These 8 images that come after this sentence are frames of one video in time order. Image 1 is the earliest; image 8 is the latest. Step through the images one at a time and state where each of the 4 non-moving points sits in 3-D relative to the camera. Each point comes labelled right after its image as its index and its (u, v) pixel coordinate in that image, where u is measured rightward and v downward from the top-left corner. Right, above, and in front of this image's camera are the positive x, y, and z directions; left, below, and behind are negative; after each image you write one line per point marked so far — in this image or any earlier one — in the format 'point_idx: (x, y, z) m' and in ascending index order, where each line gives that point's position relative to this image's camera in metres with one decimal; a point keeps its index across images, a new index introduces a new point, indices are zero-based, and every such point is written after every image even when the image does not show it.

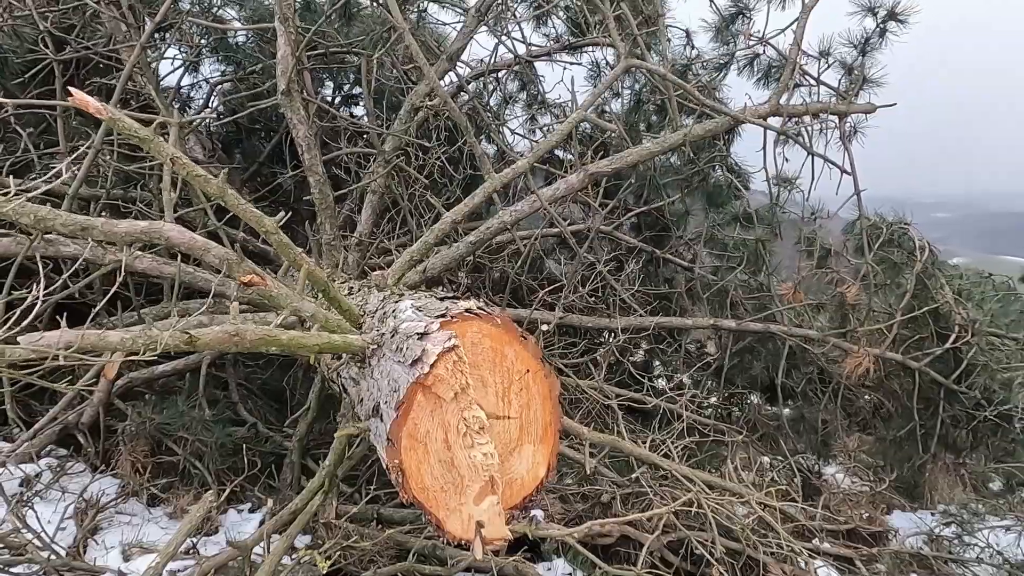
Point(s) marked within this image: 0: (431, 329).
0: (-0.1, -0.1, +1.4) m
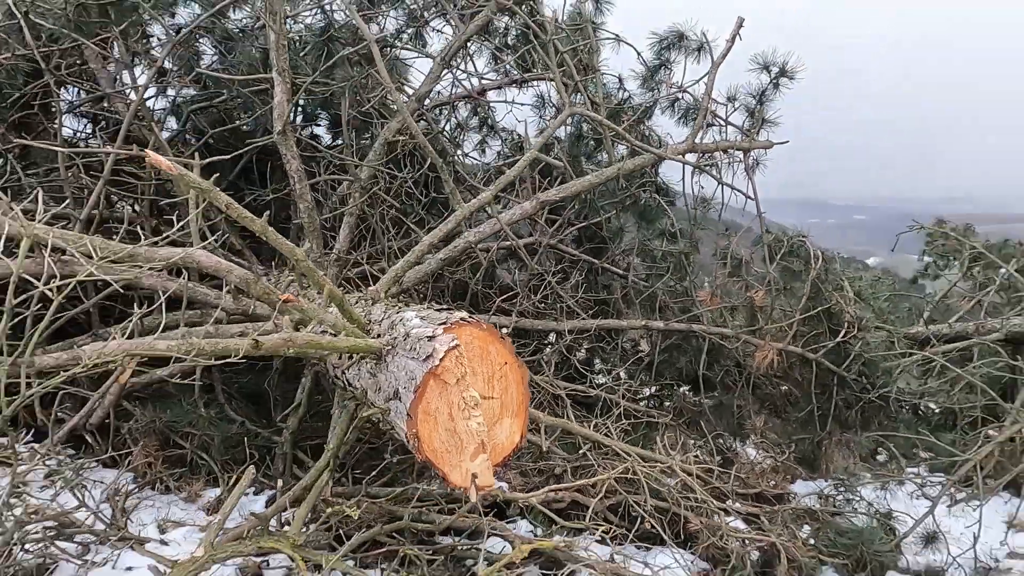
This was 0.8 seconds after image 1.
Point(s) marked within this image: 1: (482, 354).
0: (-0.2, -0.1, +1.8) m
1: (-0.1, -0.2, +1.9) m
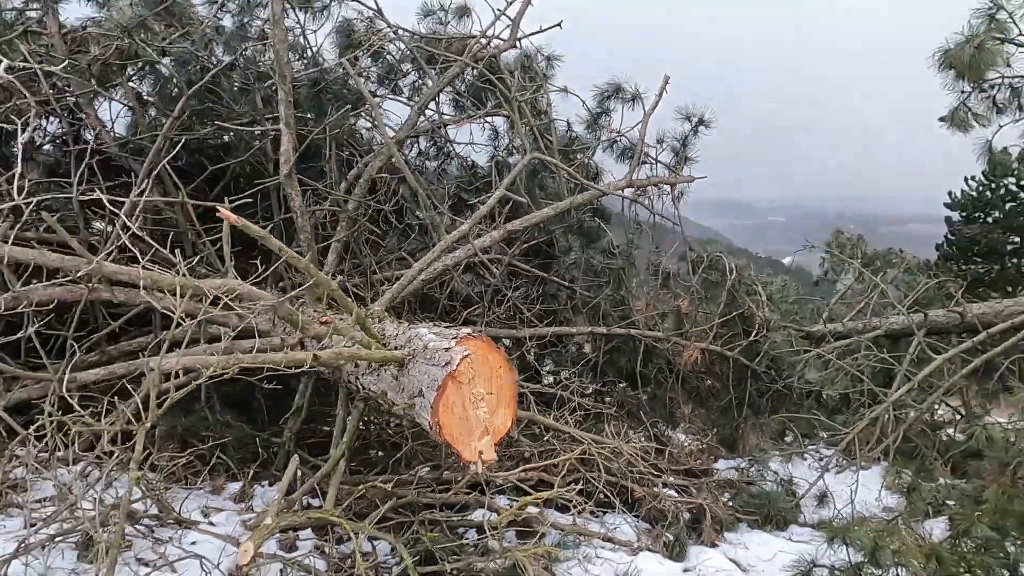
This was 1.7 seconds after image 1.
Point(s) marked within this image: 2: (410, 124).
0: (-0.2, -0.2, +2.4) m
1: (-0.1, -0.3, +2.5) m
2: (-0.6, +1.0, +4.1) m
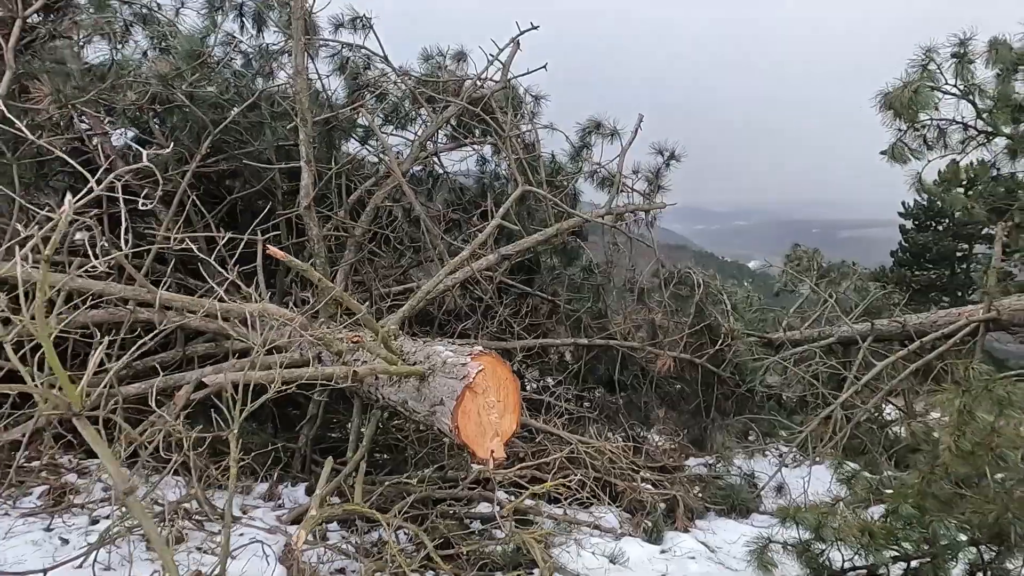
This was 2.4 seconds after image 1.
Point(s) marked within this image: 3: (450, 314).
0: (-0.2, -0.3, +2.9) m
1: (-0.1, -0.4, +2.9) m
2: (-0.7, +0.9, +4.5) m
3: (-0.5, -0.2, +5.2) m
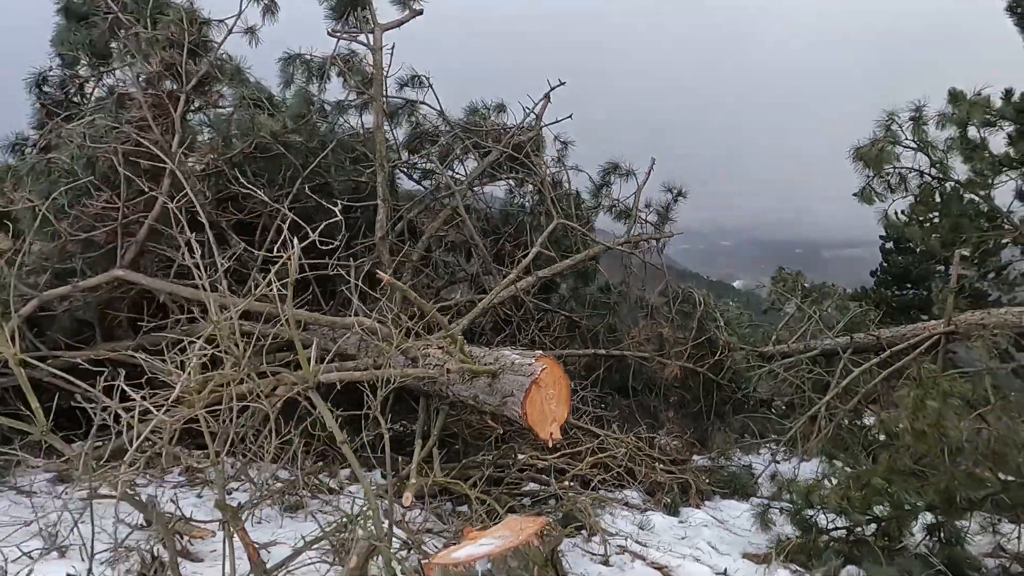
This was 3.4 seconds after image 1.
0: (+0.1, -0.4, +3.6) m
1: (+0.2, -0.5, +3.7) m
2: (-0.4, +0.8, +5.3) m
3: (-0.2, -0.4, +6.0) m
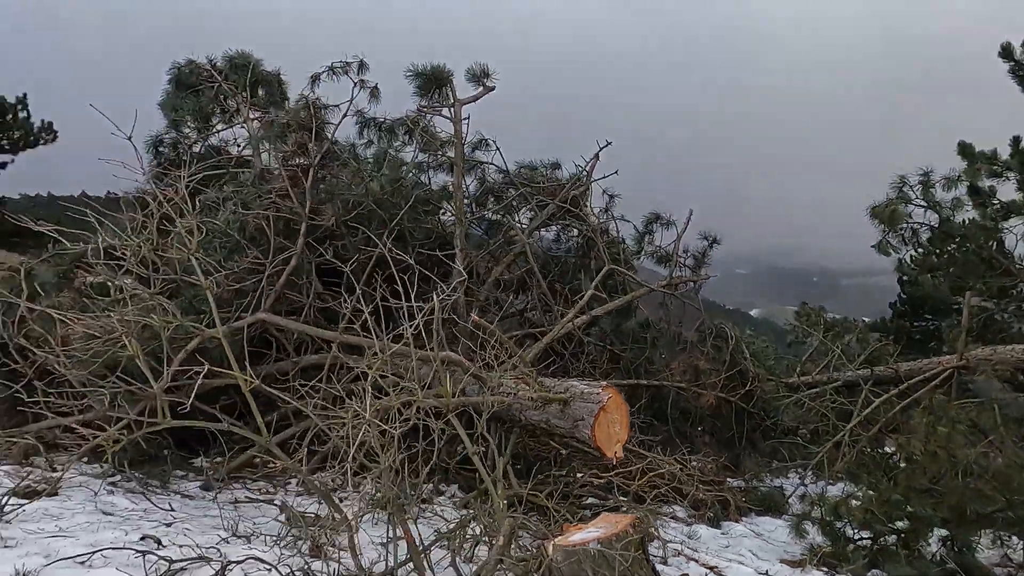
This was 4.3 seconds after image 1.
0: (+0.6, -0.7, +4.3) m
1: (+0.7, -0.7, +4.3) m
2: (+0.1, +0.4, +6.0) m
3: (+0.3, -0.7, +6.6) m
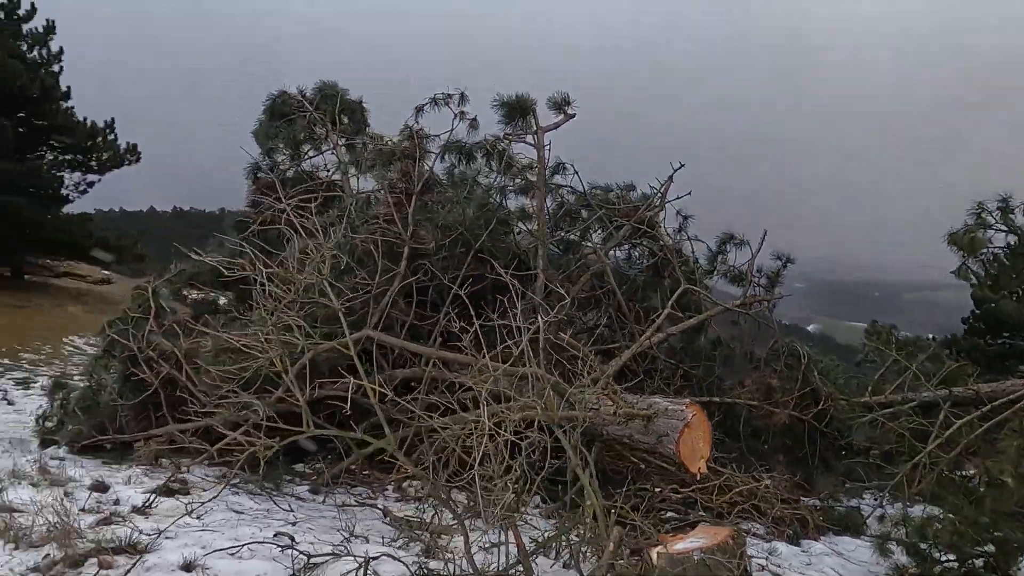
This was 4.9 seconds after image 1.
0: (+1.1, -0.8, +4.4) m
1: (+1.3, -0.9, +4.5) m
2: (+0.8, +0.3, +6.2) m
3: (+1.0, -0.9, +6.8) m
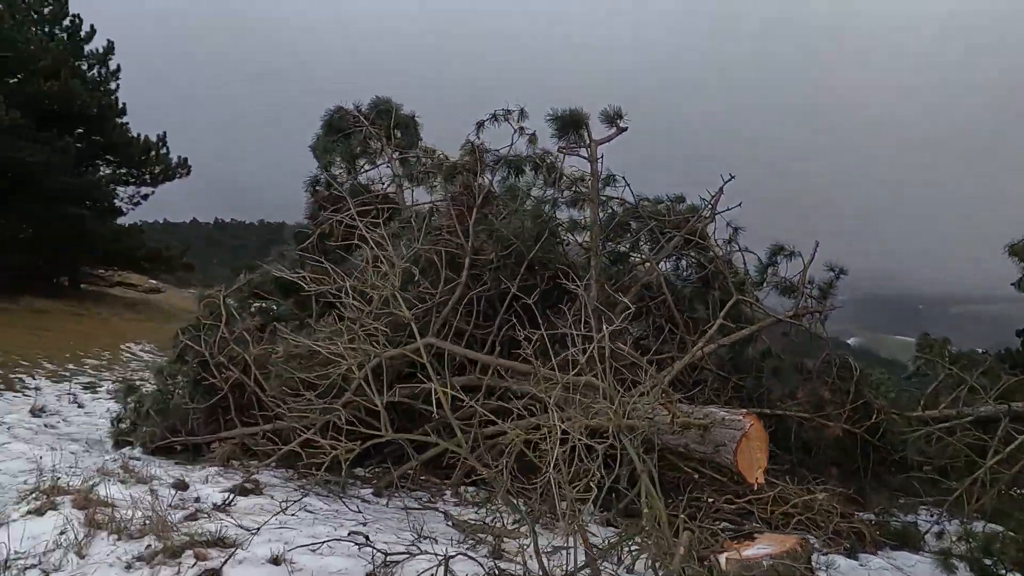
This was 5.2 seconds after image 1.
0: (+1.5, -0.9, +4.5) m
1: (+1.6, -0.9, +4.5) m
2: (+1.3, +0.2, +6.3) m
3: (+1.5, -1.0, +6.8) m
